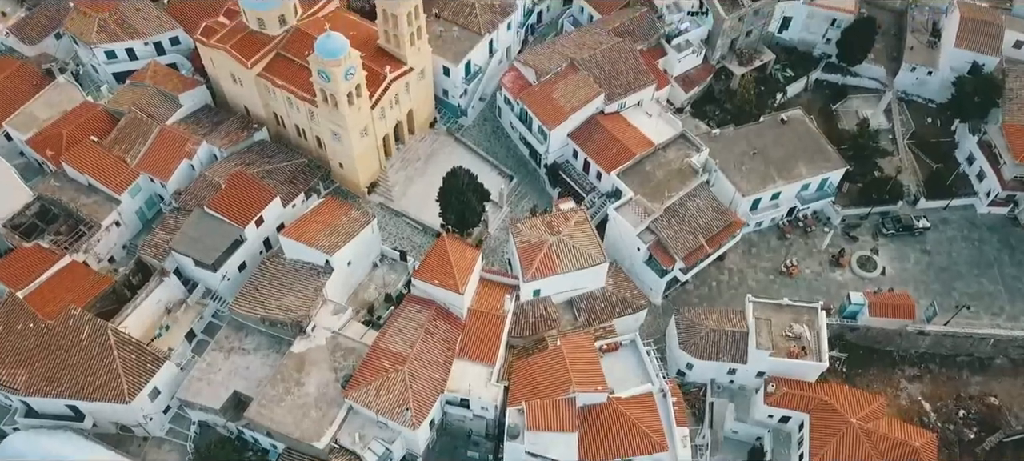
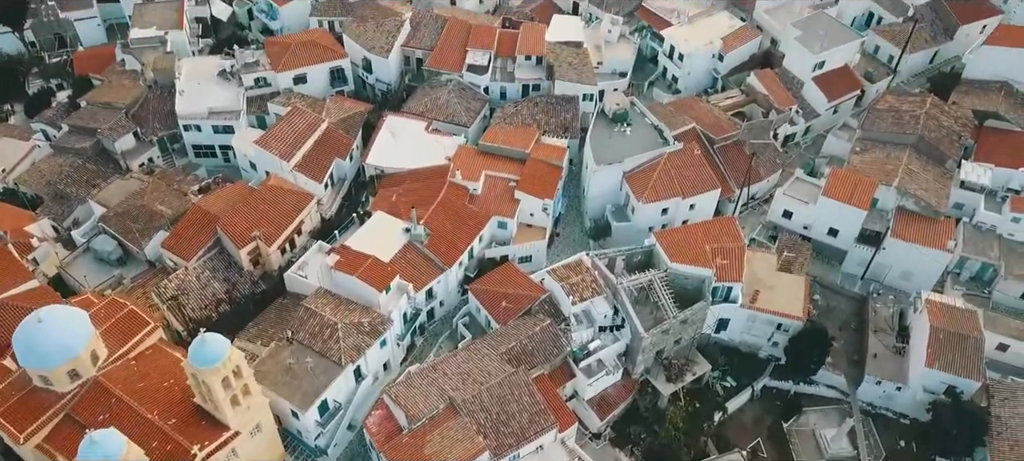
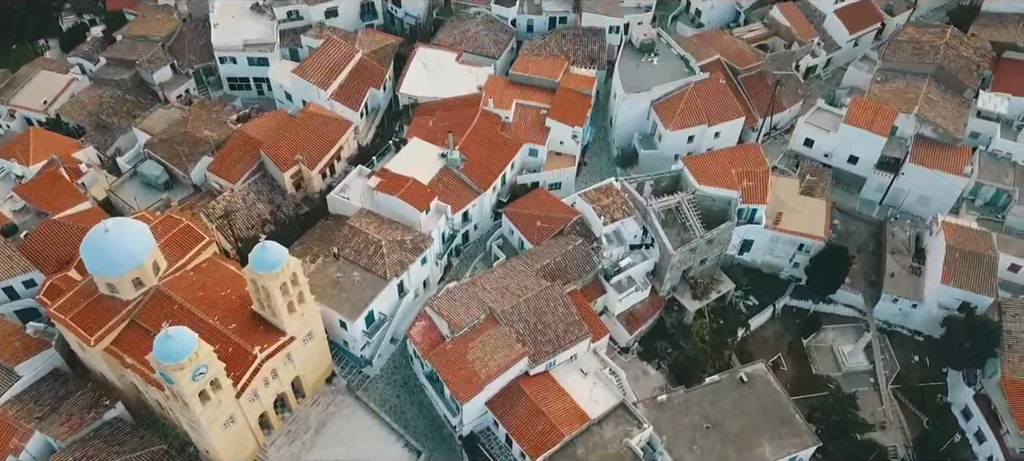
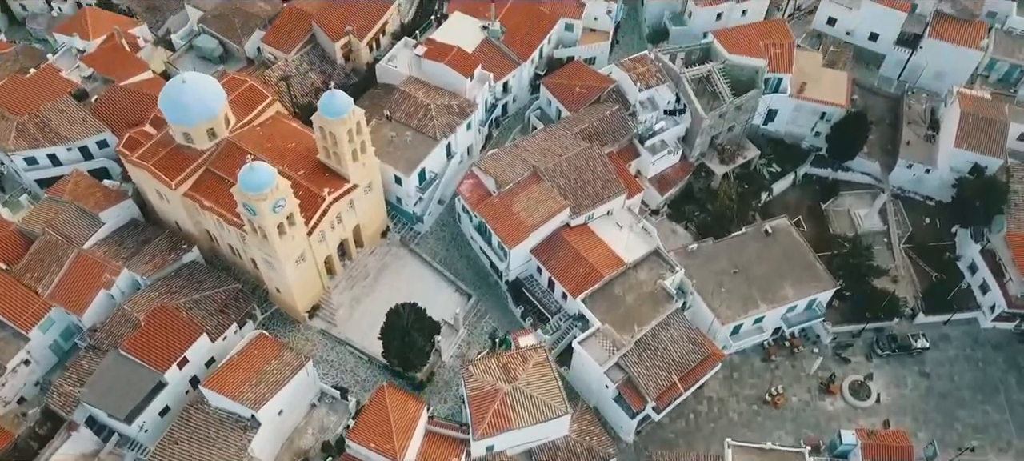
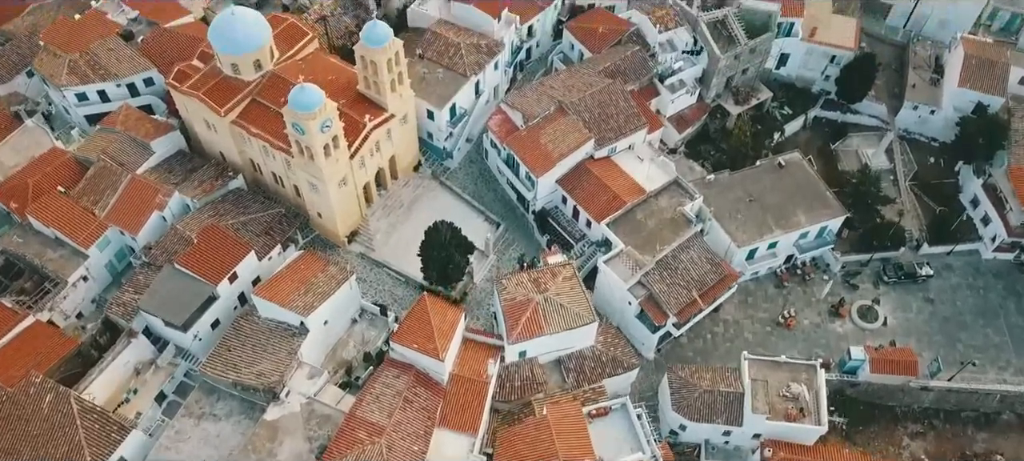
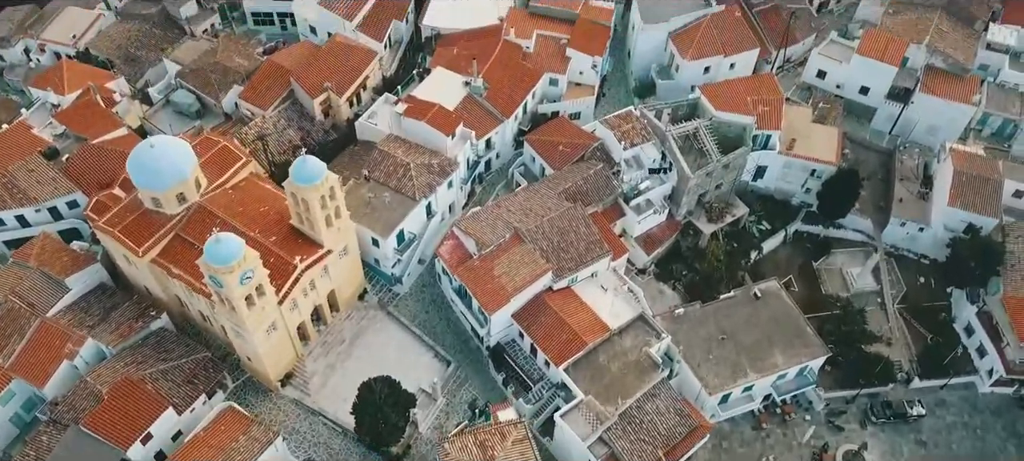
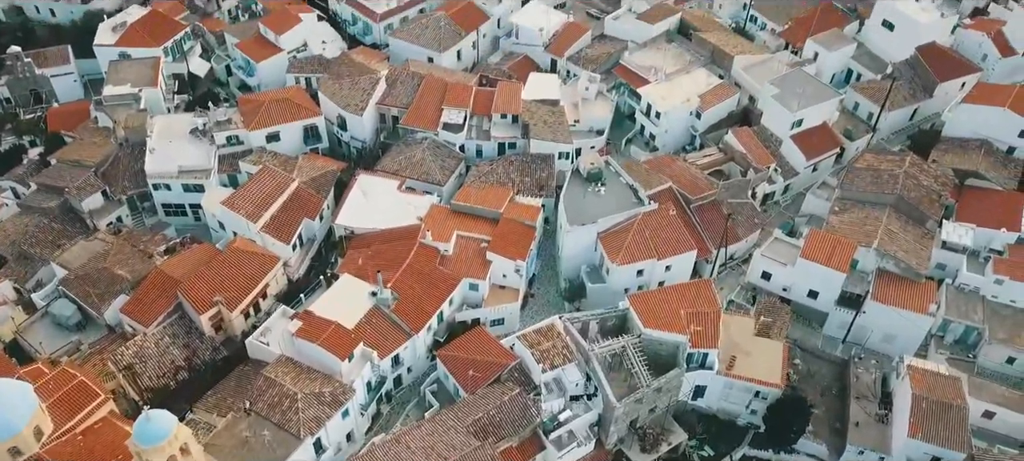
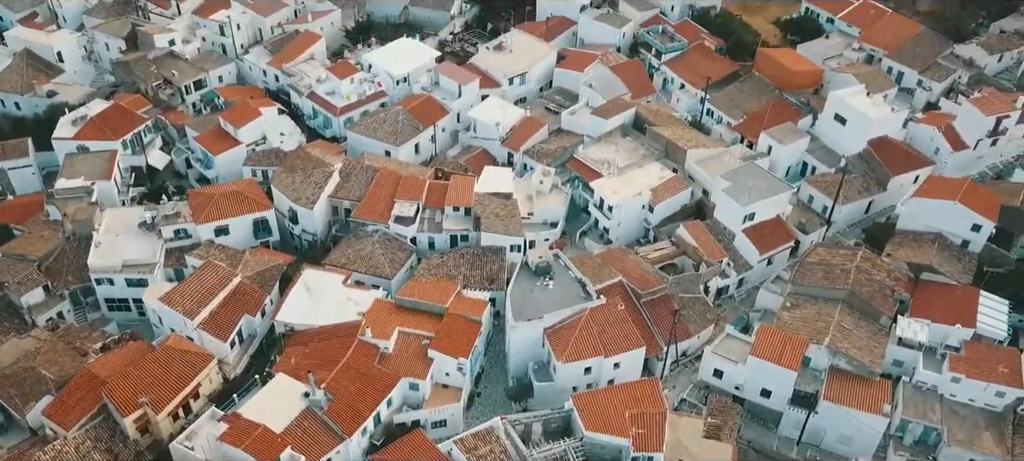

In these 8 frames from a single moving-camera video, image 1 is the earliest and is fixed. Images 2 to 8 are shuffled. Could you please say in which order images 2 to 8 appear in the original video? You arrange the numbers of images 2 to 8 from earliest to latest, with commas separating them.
5, 4, 6, 3, 2, 7, 8
